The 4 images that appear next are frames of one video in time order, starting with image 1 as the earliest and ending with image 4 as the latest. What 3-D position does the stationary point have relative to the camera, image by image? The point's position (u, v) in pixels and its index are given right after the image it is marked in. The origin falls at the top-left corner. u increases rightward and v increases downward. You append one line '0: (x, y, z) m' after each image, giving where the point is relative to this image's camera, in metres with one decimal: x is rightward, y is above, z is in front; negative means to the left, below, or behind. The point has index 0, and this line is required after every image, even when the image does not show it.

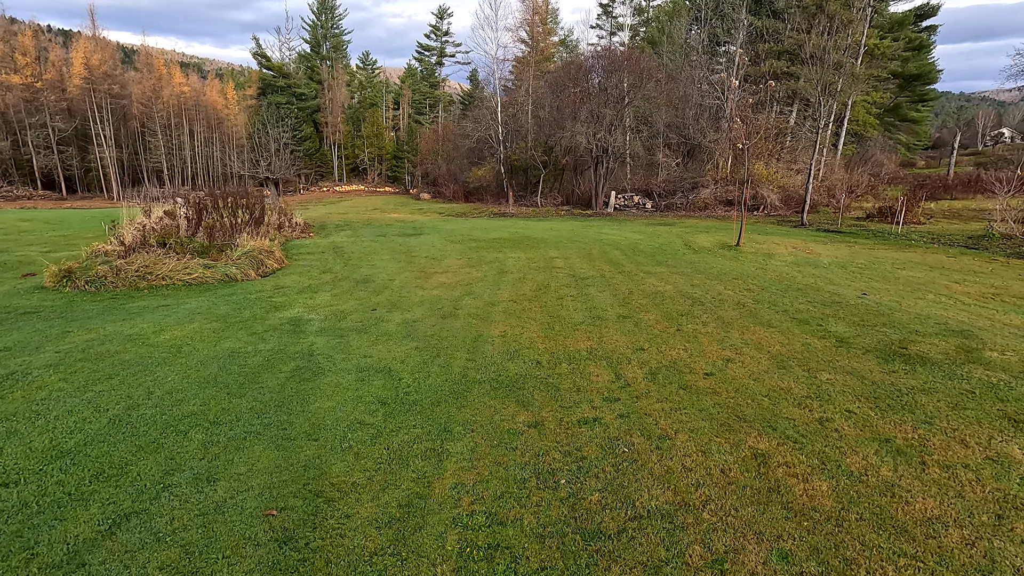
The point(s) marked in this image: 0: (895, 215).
0: (+10.6, +2.0, +14.7) m
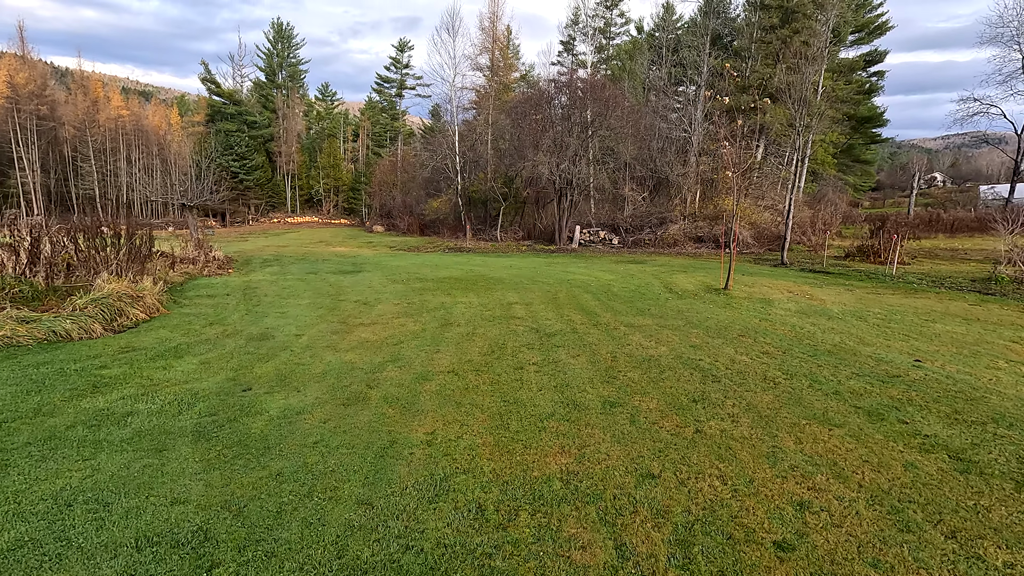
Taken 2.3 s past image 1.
0: (+9.5, +0.9, +13.7) m
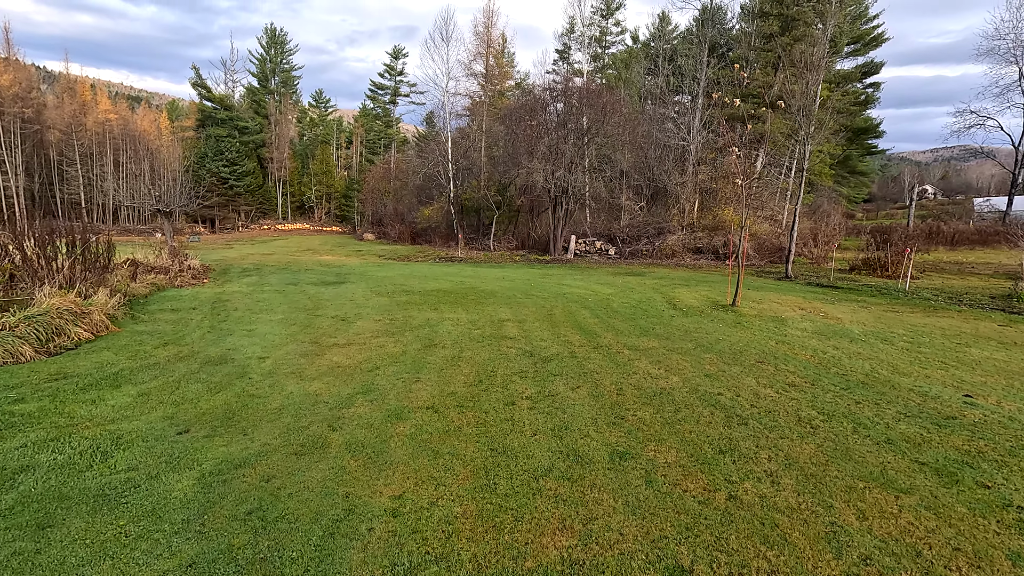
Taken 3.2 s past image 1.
0: (+9.3, +0.5, +13.2) m
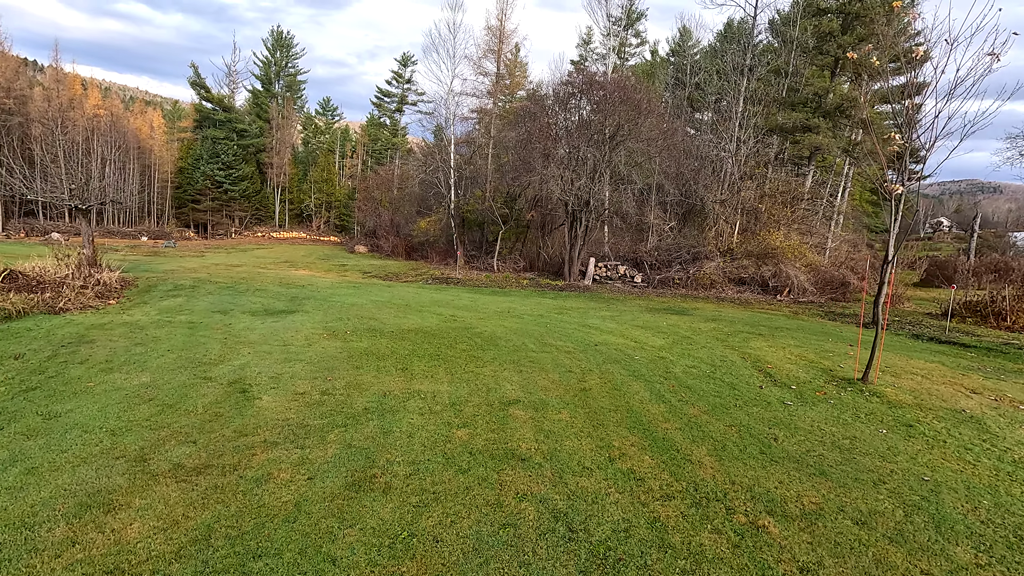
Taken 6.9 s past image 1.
0: (+9.4, -0.5, +10.2) m
